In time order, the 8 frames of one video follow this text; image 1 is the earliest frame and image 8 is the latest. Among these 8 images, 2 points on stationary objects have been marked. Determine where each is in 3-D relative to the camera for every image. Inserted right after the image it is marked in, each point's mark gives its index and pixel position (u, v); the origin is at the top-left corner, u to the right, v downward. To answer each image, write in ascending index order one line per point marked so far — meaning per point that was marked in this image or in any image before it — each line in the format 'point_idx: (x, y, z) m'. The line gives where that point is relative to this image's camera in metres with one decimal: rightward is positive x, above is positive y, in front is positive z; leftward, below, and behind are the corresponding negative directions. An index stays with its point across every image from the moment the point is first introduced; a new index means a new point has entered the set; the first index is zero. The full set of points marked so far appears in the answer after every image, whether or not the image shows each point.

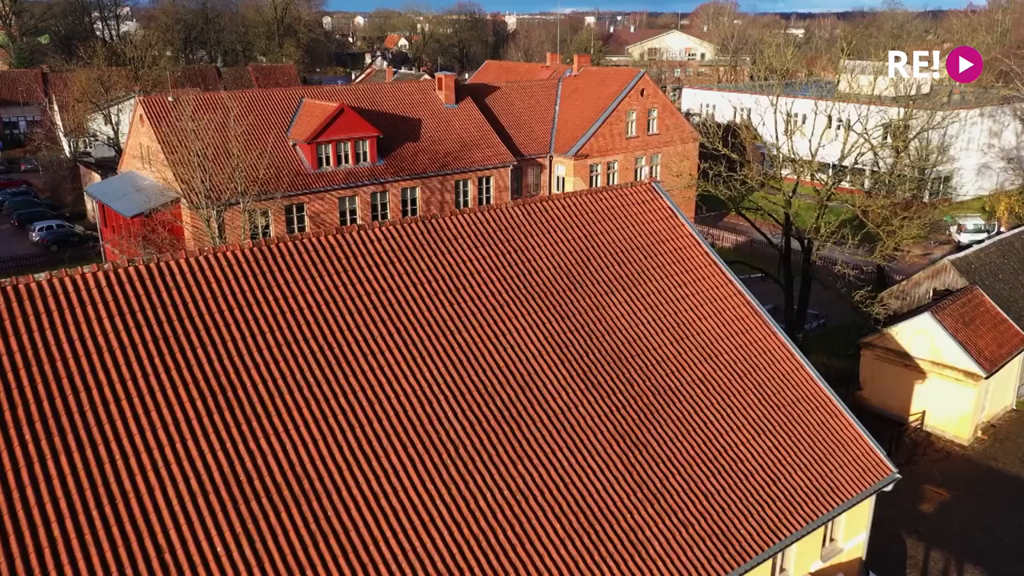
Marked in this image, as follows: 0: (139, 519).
0: (-4.1, -2.4, +9.7) m
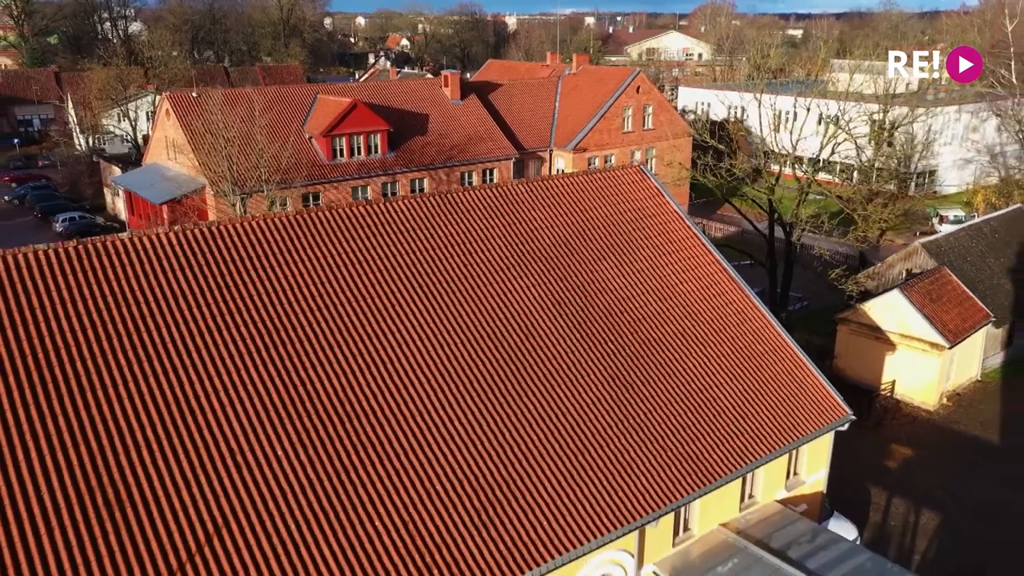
0: (-4.0, -1.8, +11.8) m
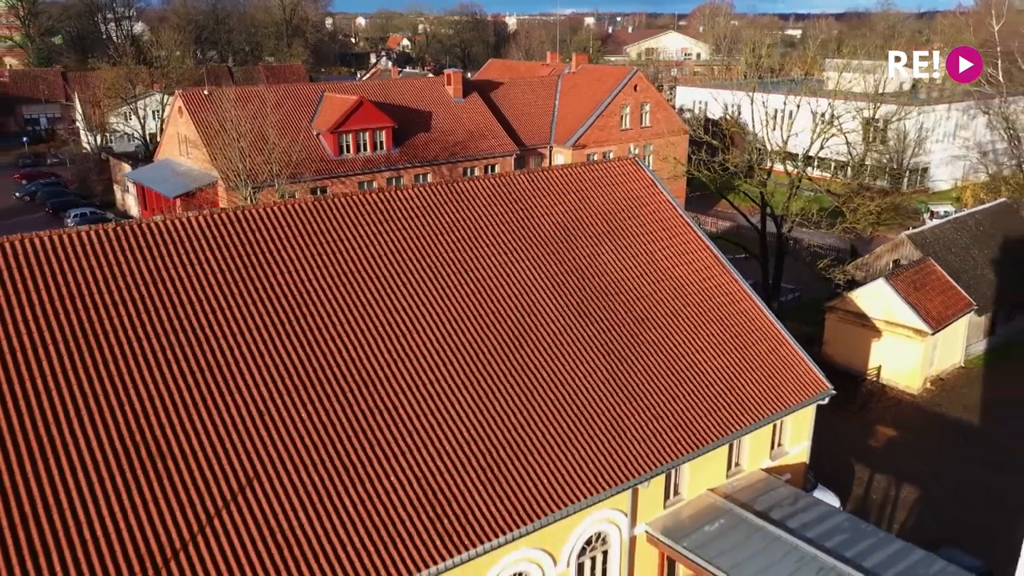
0: (-3.9, -1.5, +13.0) m
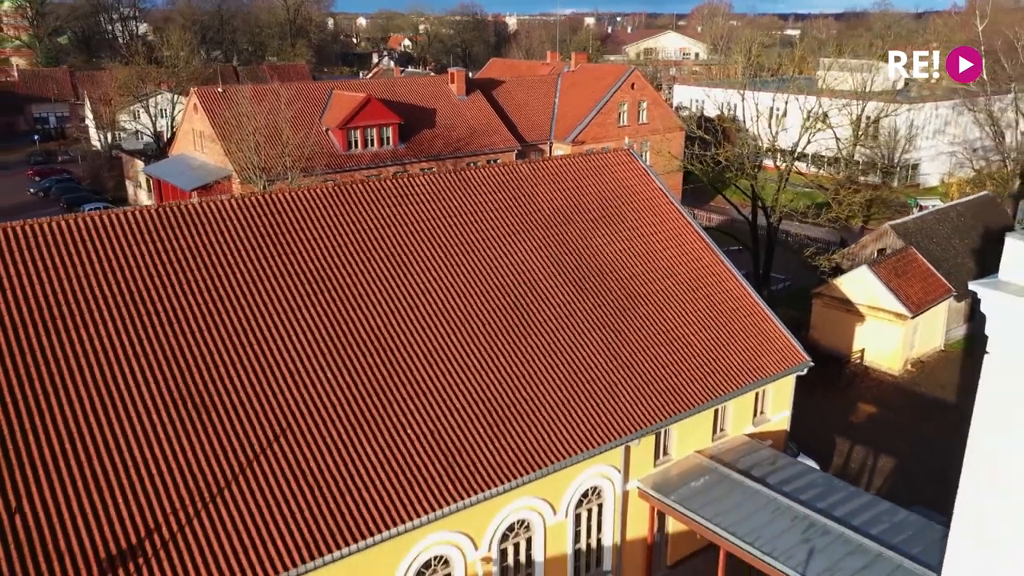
0: (-3.9, -1.1, +14.5) m
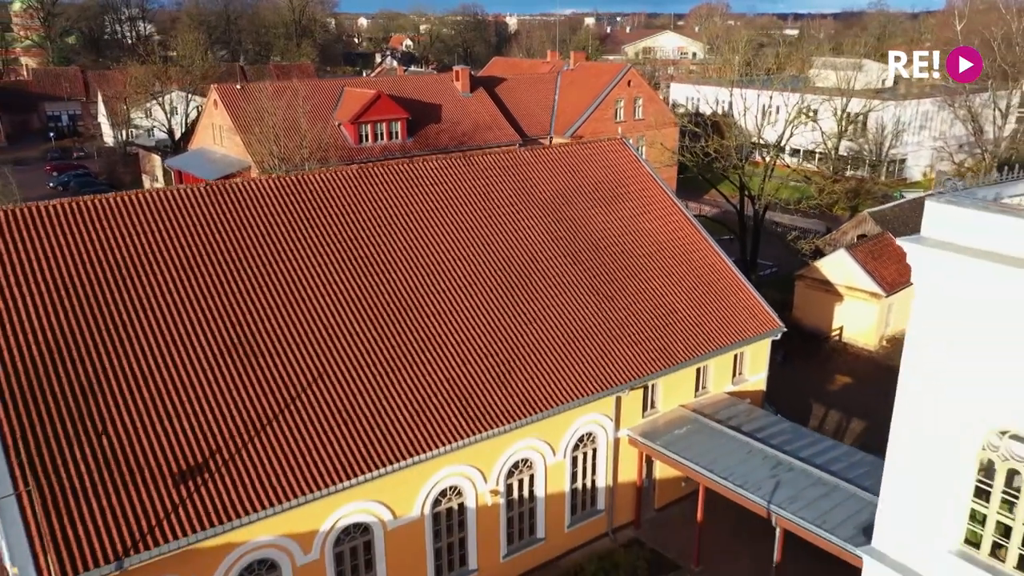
0: (-3.8, -0.4, +16.6) m
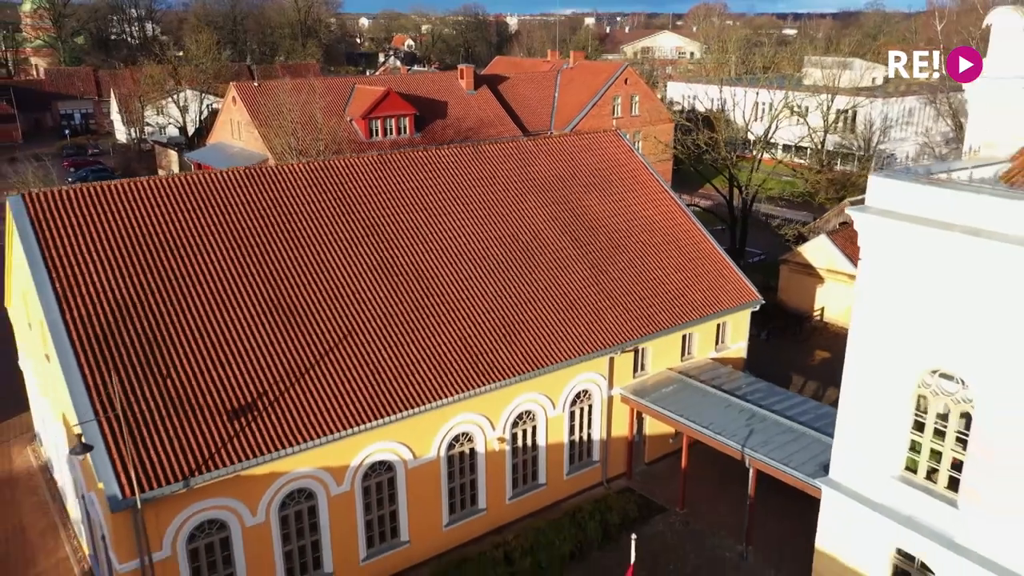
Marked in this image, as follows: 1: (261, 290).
0: (-3.7, +0.2, +18.8) m
1: (-5.0, -0.1, +17.9) m
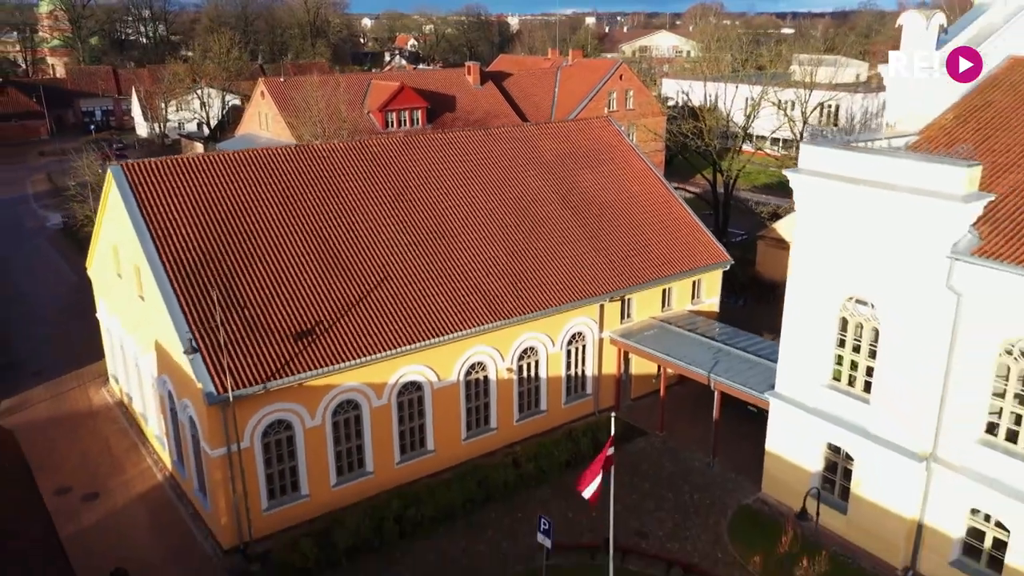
0: (-3.5, +1.3, +22.8) m
1: (-4.8, +1.1, +21.9) m
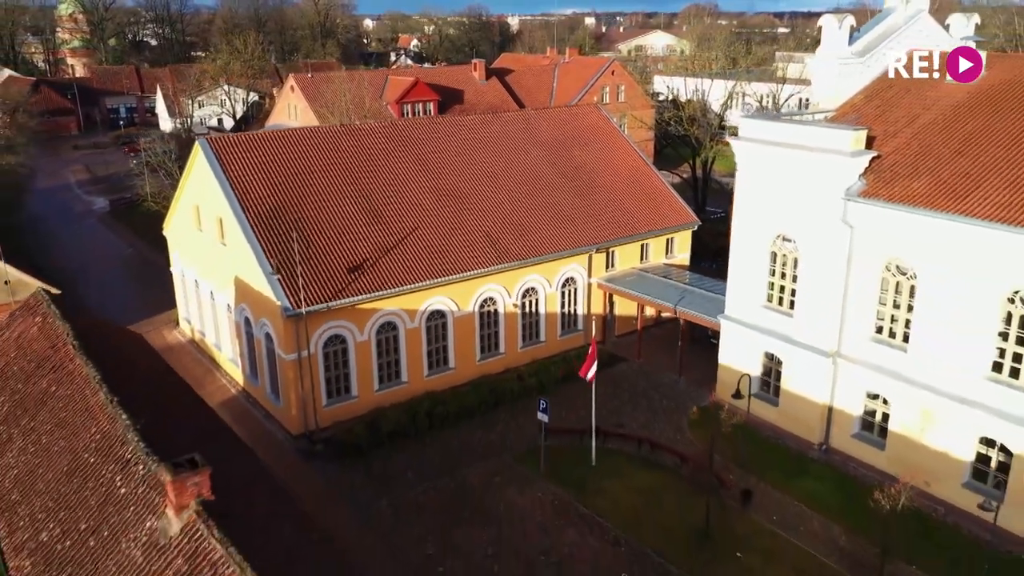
0: (-3.4, +2.8, +28.2) m
1: (-4.7, +2.6, +27.3) m
